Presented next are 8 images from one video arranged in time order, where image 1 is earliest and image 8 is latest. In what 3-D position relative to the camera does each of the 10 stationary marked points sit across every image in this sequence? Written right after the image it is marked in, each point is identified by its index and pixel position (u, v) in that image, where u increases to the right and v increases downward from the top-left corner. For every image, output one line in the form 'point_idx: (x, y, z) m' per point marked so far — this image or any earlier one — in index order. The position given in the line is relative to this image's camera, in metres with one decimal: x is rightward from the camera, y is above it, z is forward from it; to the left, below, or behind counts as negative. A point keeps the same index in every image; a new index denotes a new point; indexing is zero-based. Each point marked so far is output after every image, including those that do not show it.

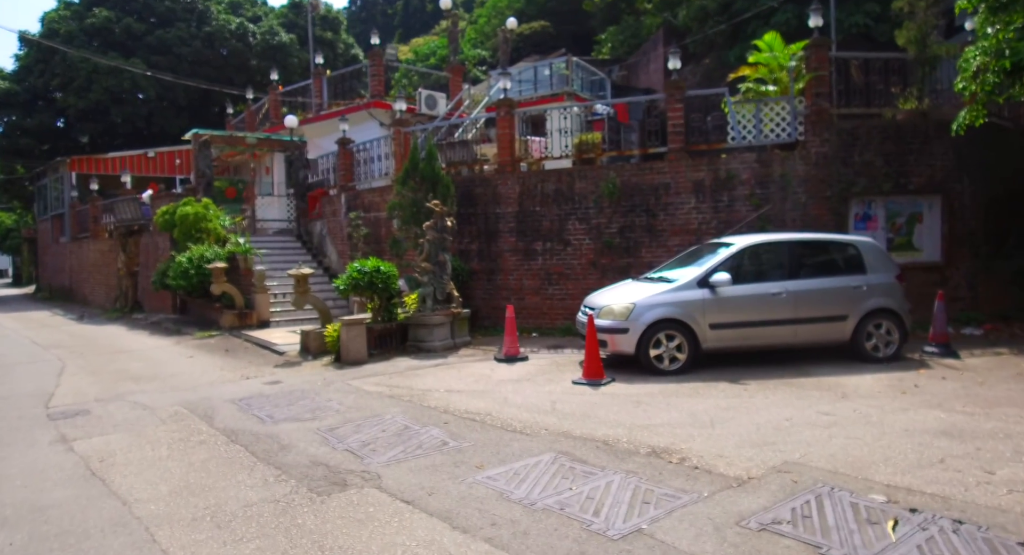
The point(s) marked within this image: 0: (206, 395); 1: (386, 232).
0: (-3.5, -1.3, +7.4) m
1: (-2.7, +1.0, +14.0) m
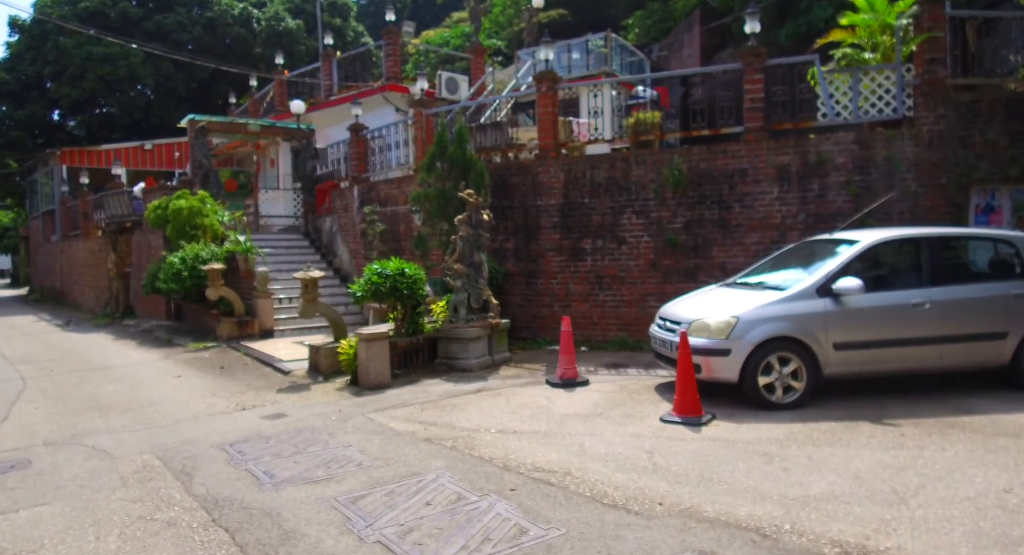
0: (-2.8, -1.4, +5.7) m
1: (-2.0, +0.9, +12.3) m
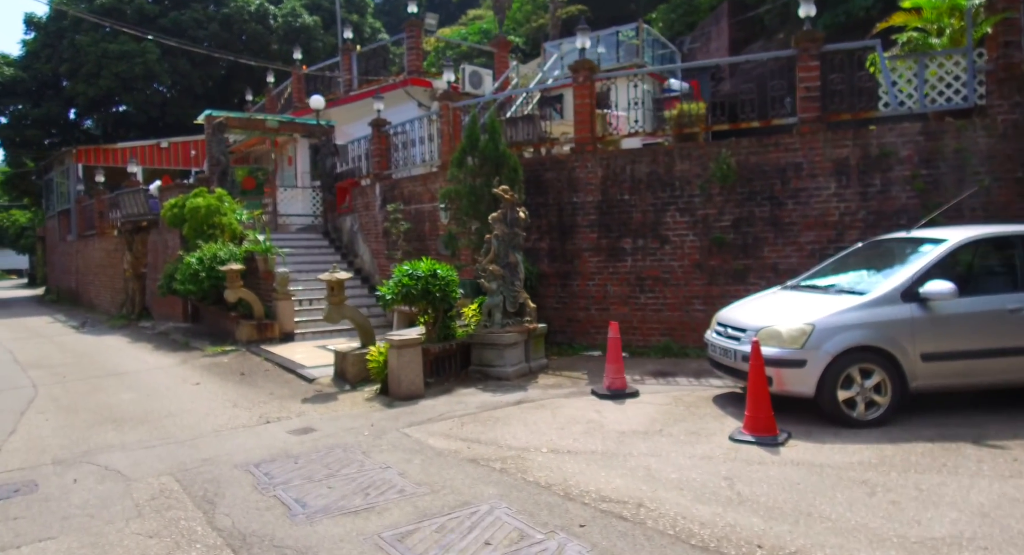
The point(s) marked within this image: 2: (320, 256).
0: (-2.4, -1.4, +5.2) m
1: (-1.5, +0.9, +11.7) m
2: (-4.2, +0.5, +14.0) m
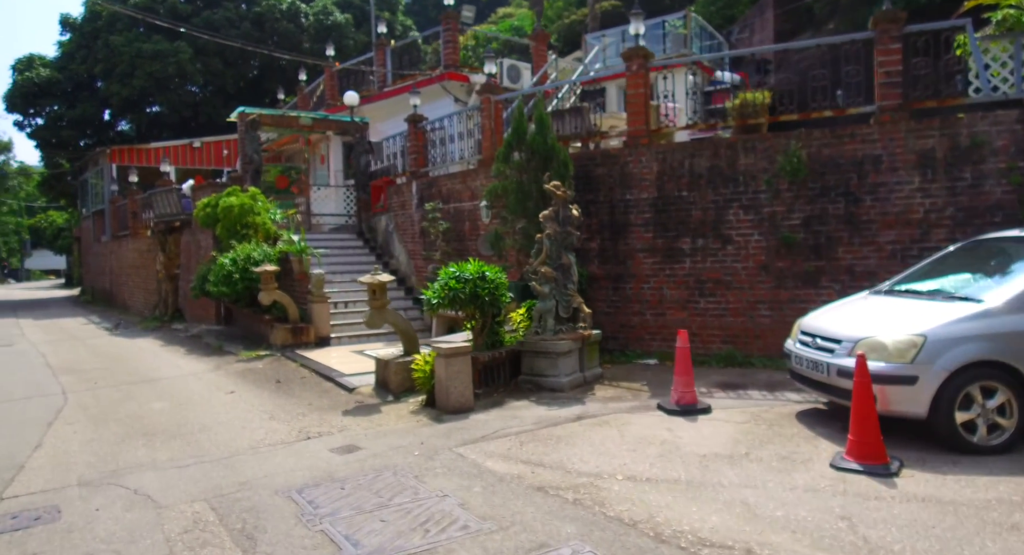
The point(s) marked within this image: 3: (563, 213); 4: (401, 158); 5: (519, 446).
0: (-1.9, -1.4, +4.7) m
1: (-0.7, +0.9, +11.2) m
2: (-3.3, +0.4, +13.6) m
3: (+0.6, +0.8, +7.6) m
4: (-2.3, +2.5, +13.6) m
5: (+0.1, -1.4, +5.3) m
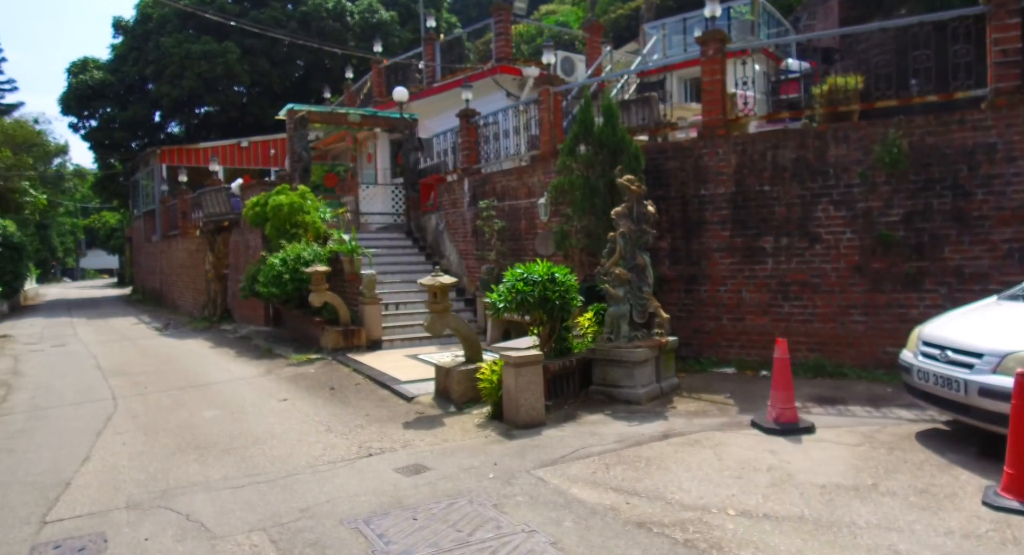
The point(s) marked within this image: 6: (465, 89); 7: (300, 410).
0: (-1.3, -1.5, +4.2) m
1: (+0.2, +0.9, +10.7) m
2: (-2.2, +0.4, +13.2) m
3: (+1.4, +0.7, +7.0) m
4: (-1.2, +2.5, +13.2) m
5: (+0.7, -1.4, +4.7) m
6: (-0.9, +3.7, +12.5) m
7: (-2.2, -1.4, +6.6) m
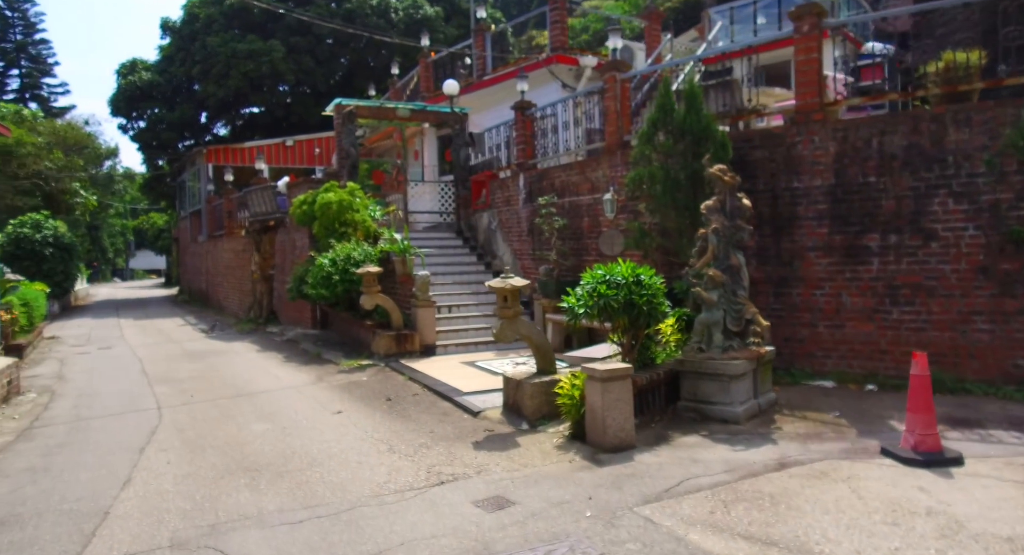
0: (-0.7, -1.5, +3.6) m
1: (+1.2, +0.8, +9.9) m
2: (-1.1, +0.4, +12.6) m
3: (+2.1, +0.7, +6.2) m
4: (-0.1, +2.5, +12.5) m
5: (+1.3, -1.4, +3.9) m
6: (+0.1, +3.6, +11.8) m
7: (-1.5, -1.4, +6.0) m
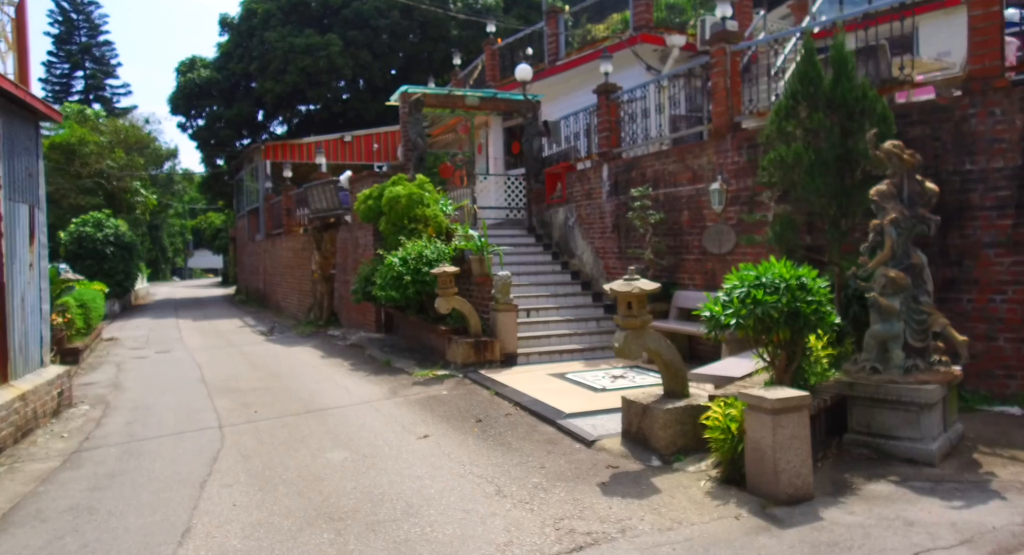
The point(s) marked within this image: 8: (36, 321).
0: (+0.1, -1.5, +2.6) m
1: (+2.4, +0.8, +8.8) m
2: (+0.3, +0.4, +11.6) m
3: (+3.1, +0.7, +5.0) m
4: (+1.3, +2.5, +11.4) m
5: (+2.1, -1.4, +2.8) m
6: (+1.5, +3.6, +10.7) m
7: (-0.5, -1.4, +5.1) m
8: (-4.7, -0.4, +6.4) m
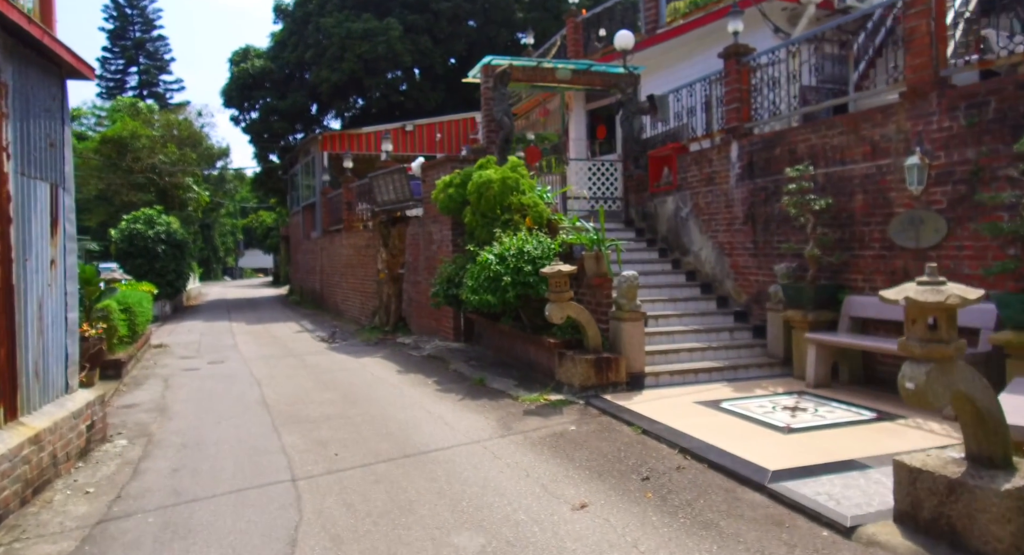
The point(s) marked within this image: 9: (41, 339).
0: (+1.0, -1.5, +0.8) m
1: (+3.8, +0.8, +6.9) m
2: (+1.9, +0.4, +9.8) m
3: (+4.2, +0.7, +3.1) m
4: (+2.9, +2.5, +9.6) m
5: (+3.1, -1.4, +0.9) m
6: (+3.0, +3.6, +8.9) m
7: (+0.7, -1.4, +3.4) m
8: (-3.5, -0.4, +4.9) m
9: (-3.4, -0.4, +4.6) m
